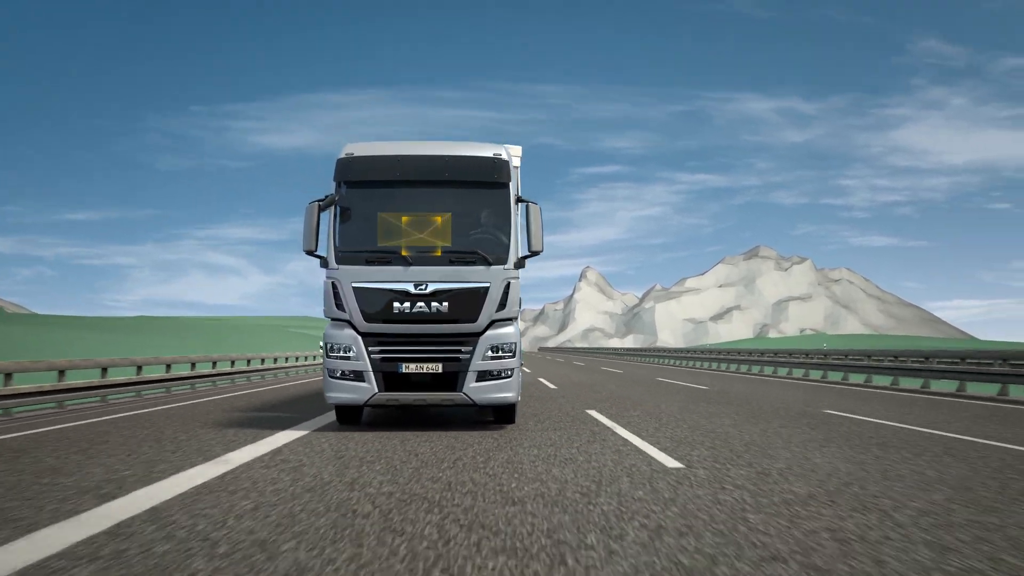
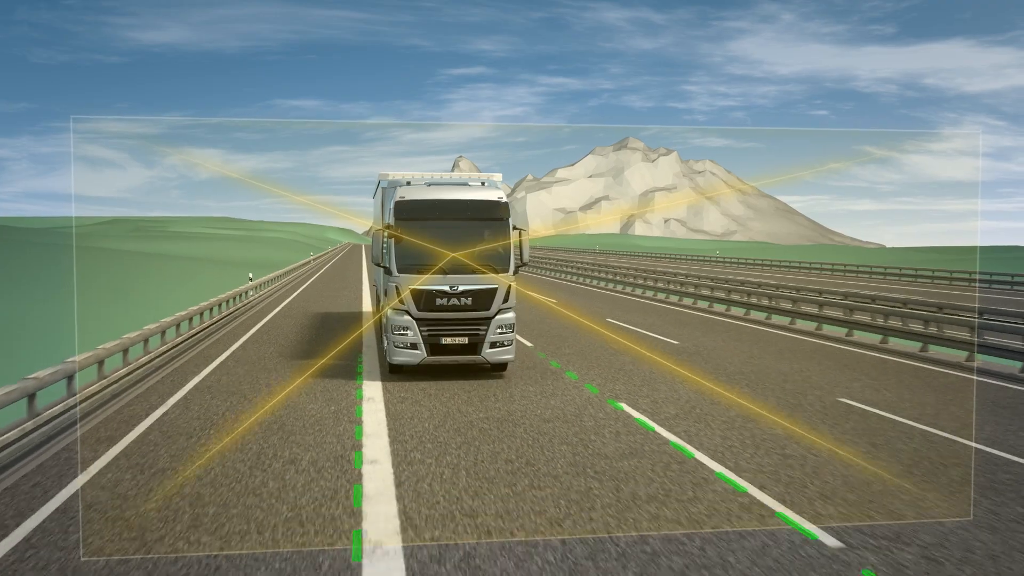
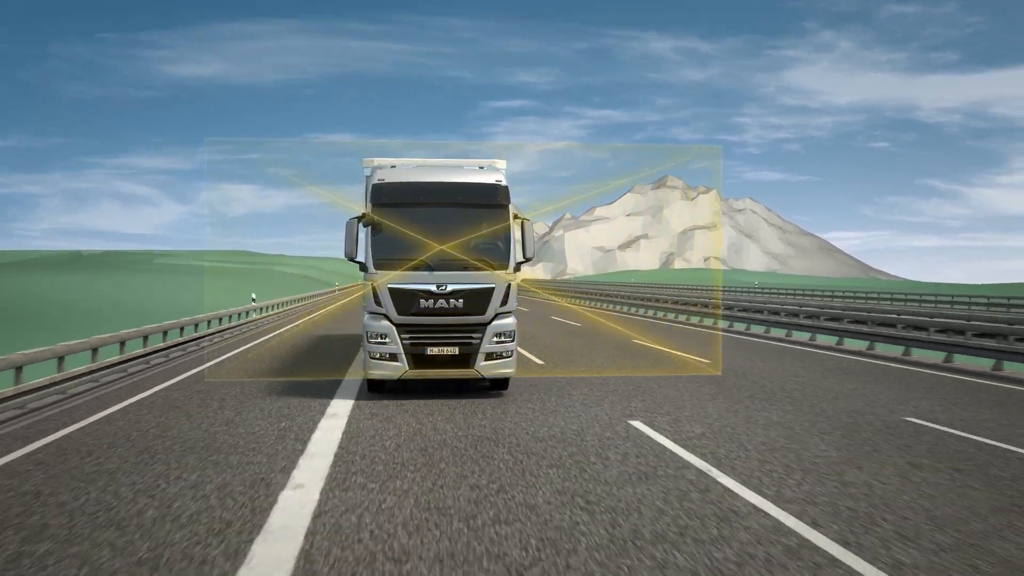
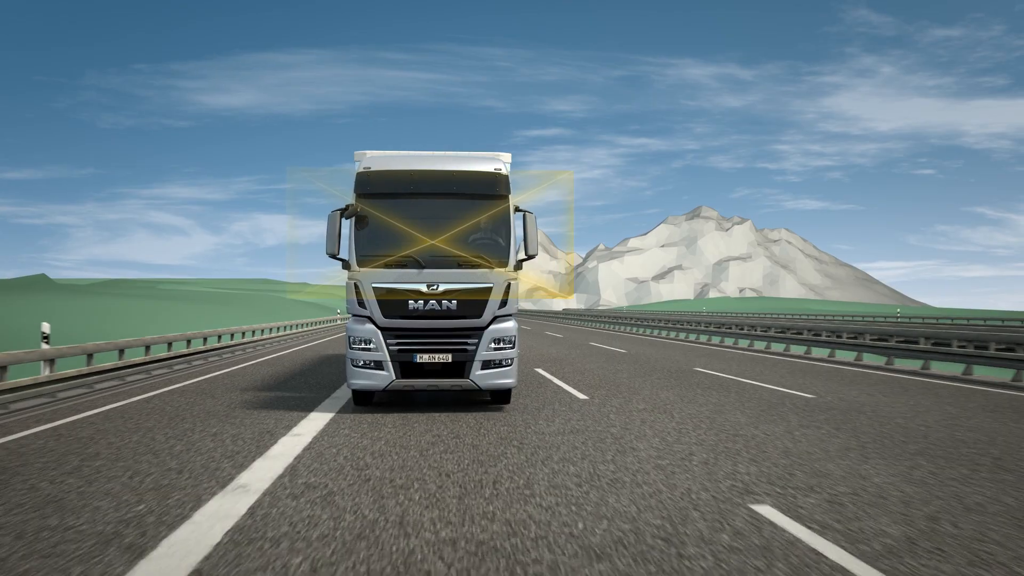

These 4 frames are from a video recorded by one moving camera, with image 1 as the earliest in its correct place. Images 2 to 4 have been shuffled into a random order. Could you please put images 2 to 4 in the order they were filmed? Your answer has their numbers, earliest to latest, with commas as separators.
4, 3, 2
